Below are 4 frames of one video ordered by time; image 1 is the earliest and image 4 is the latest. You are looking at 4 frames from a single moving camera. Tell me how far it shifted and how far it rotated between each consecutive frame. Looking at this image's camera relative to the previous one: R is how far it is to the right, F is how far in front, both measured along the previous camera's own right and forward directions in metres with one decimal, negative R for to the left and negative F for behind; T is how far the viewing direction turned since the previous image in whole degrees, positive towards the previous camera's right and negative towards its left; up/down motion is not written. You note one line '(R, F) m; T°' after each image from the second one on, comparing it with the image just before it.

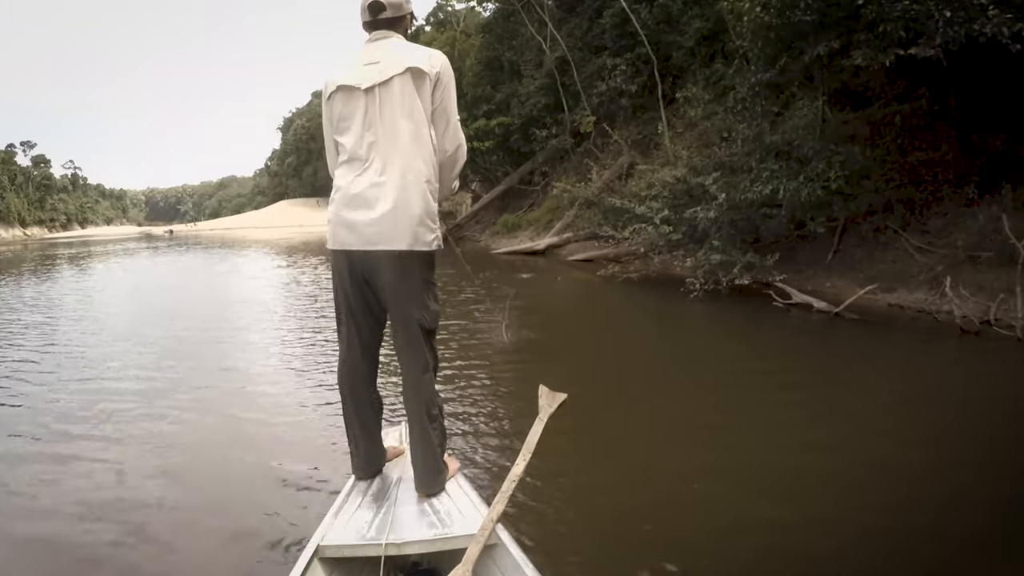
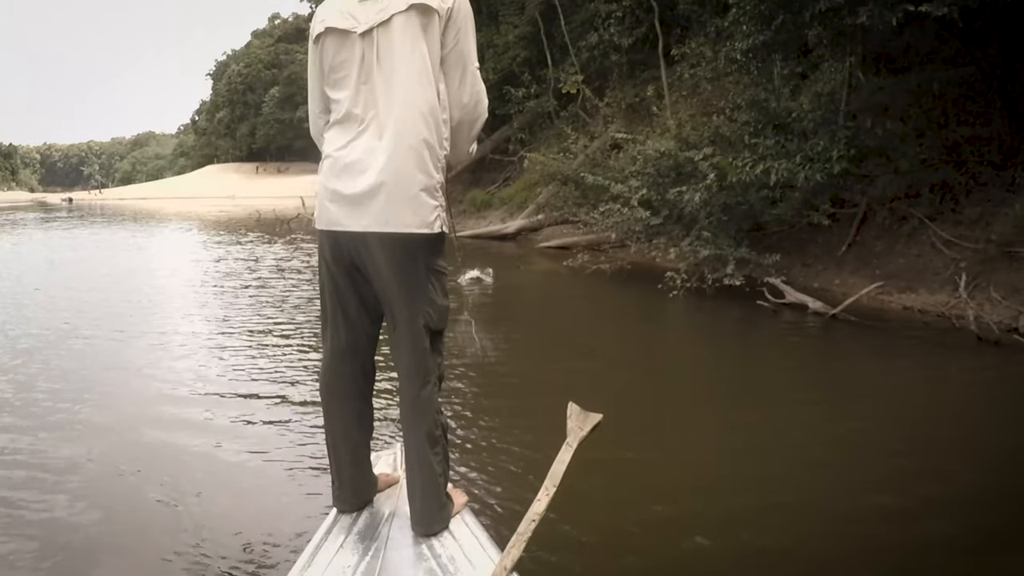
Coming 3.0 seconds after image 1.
(+0.3, +1.0) m; 0°
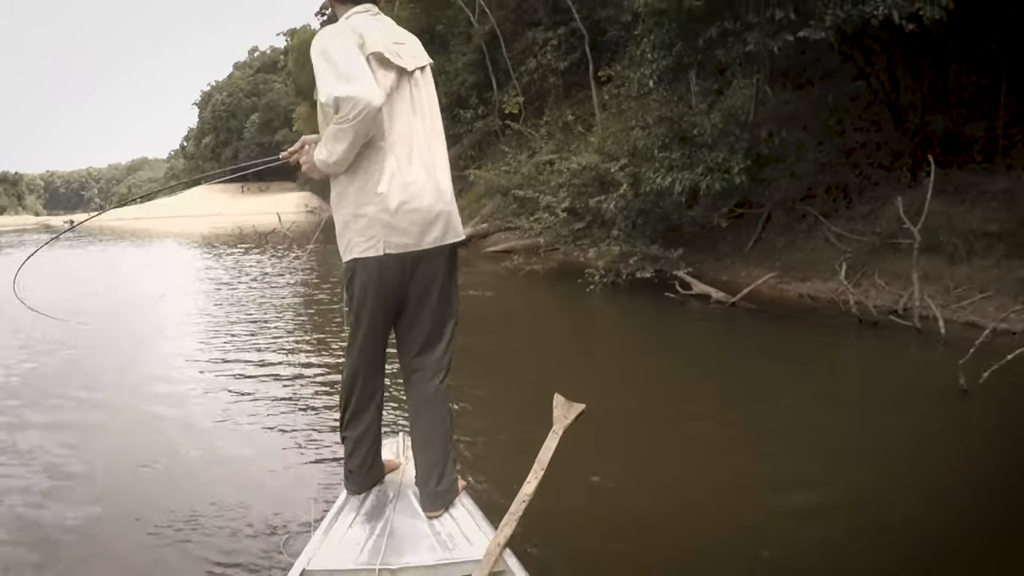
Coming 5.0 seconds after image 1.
(+0.6, -1.0) m; 0°
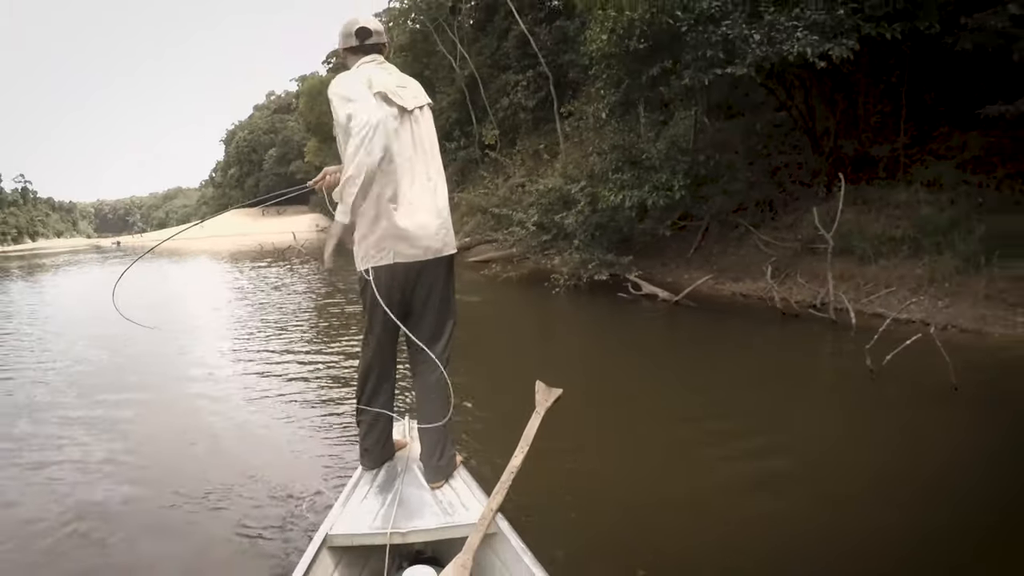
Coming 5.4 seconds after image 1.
(+0.5, -1.4) m; -1°
